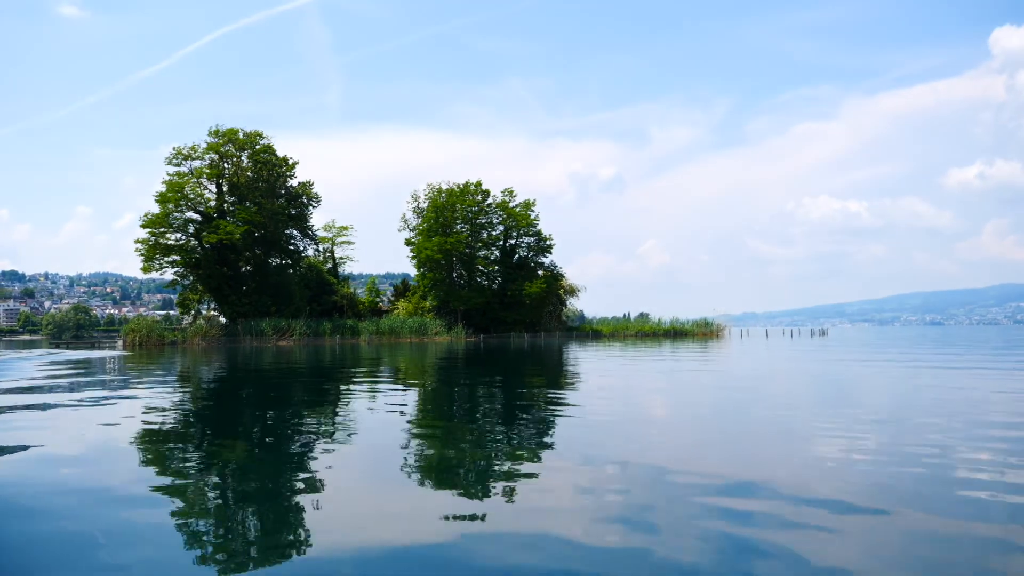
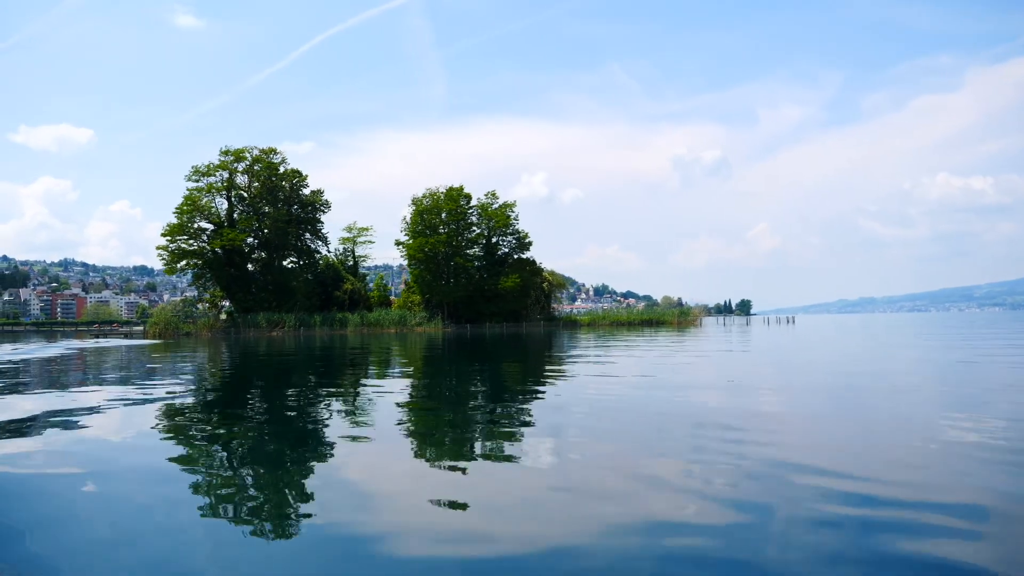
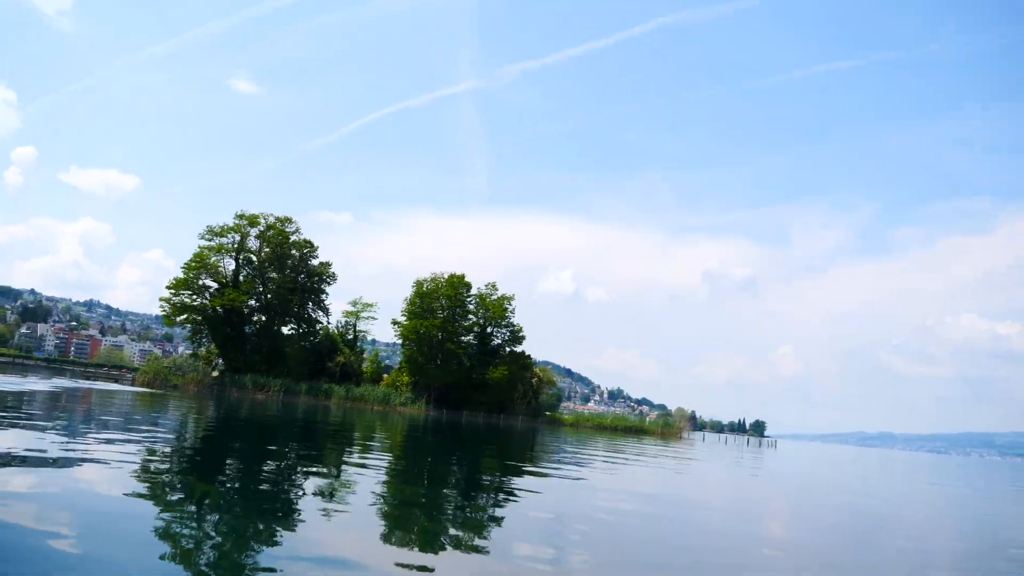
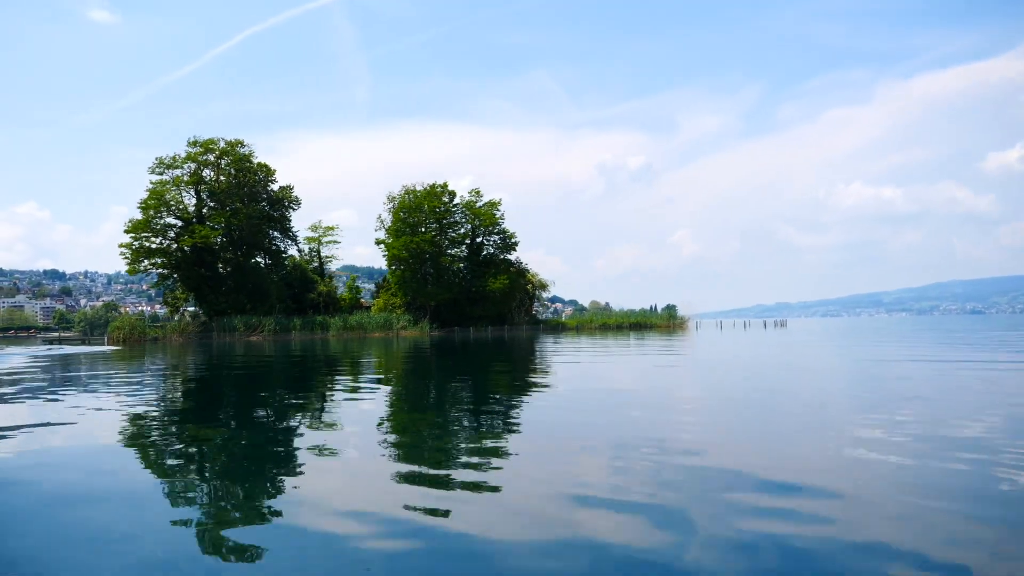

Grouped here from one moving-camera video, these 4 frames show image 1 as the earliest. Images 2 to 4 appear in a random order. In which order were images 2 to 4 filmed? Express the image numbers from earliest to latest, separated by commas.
4, 2, 3
